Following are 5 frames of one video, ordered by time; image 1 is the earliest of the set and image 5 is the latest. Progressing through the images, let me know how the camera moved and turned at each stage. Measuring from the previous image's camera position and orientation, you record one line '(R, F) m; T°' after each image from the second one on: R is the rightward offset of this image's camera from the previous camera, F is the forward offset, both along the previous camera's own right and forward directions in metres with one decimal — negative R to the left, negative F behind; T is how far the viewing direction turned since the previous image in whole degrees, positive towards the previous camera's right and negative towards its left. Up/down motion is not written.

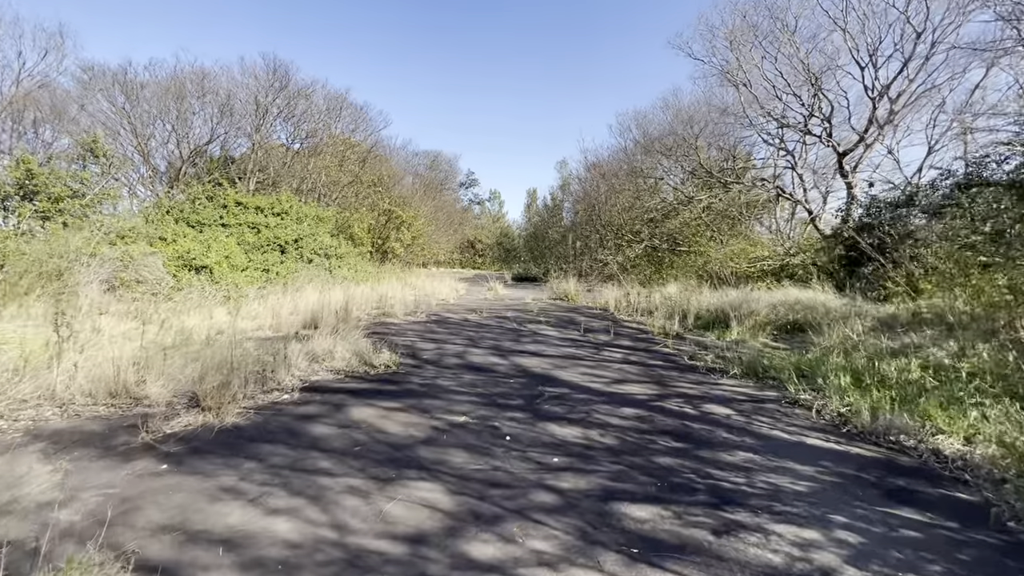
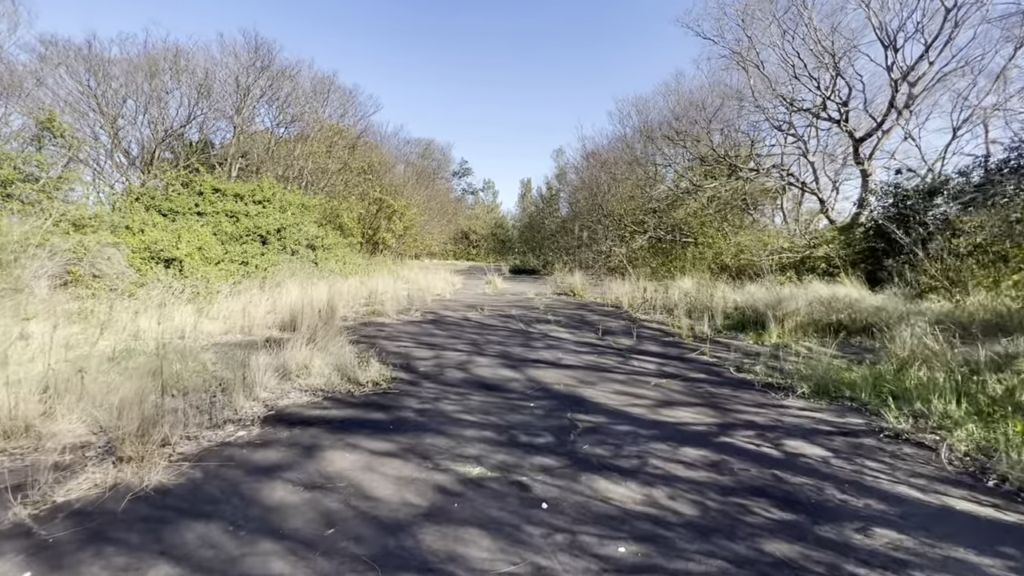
(-0.2, +0.9) m; +1°
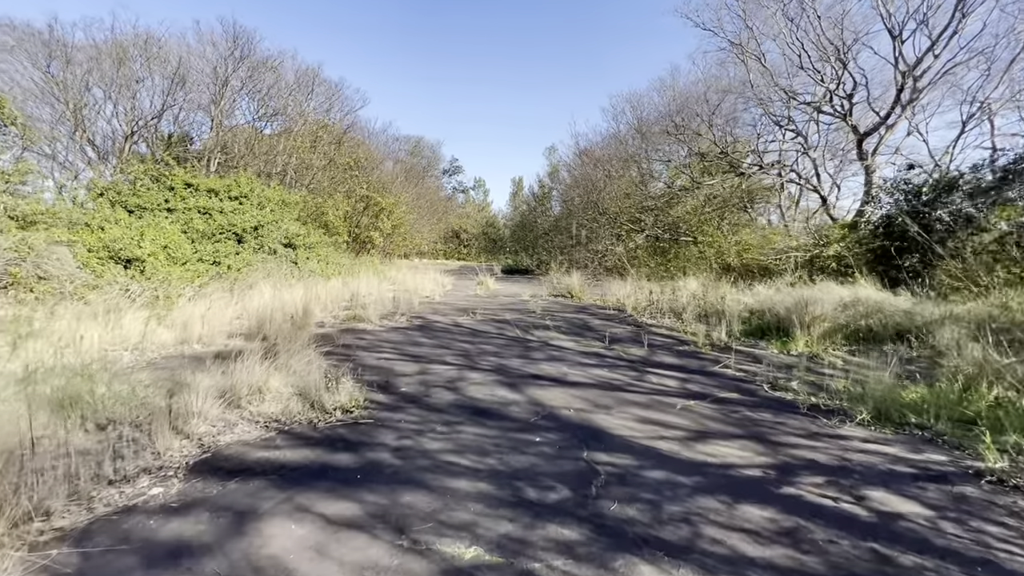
(-0.1, +0.7) m; +1°
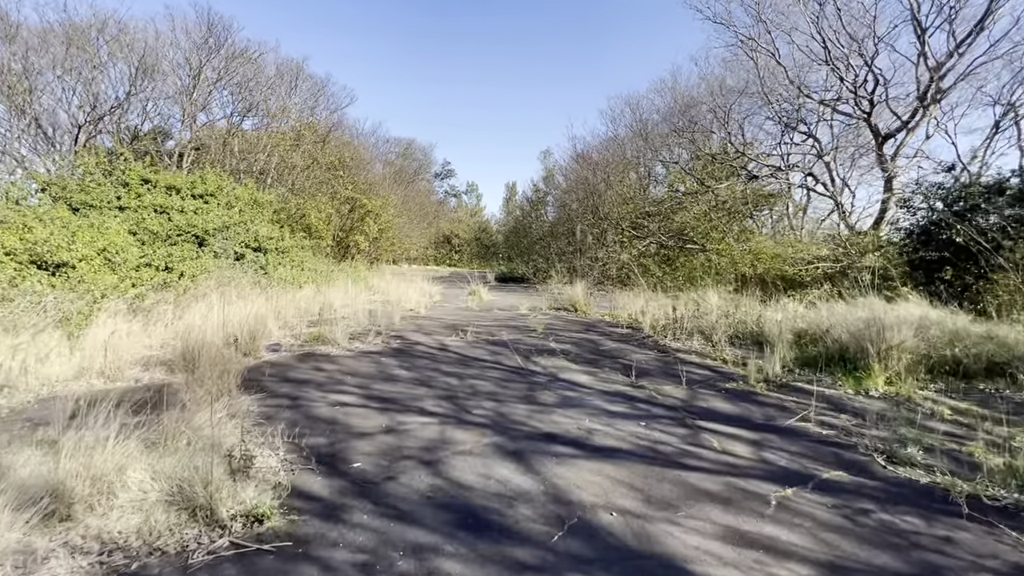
(-0.1, +1.3) m; +1°
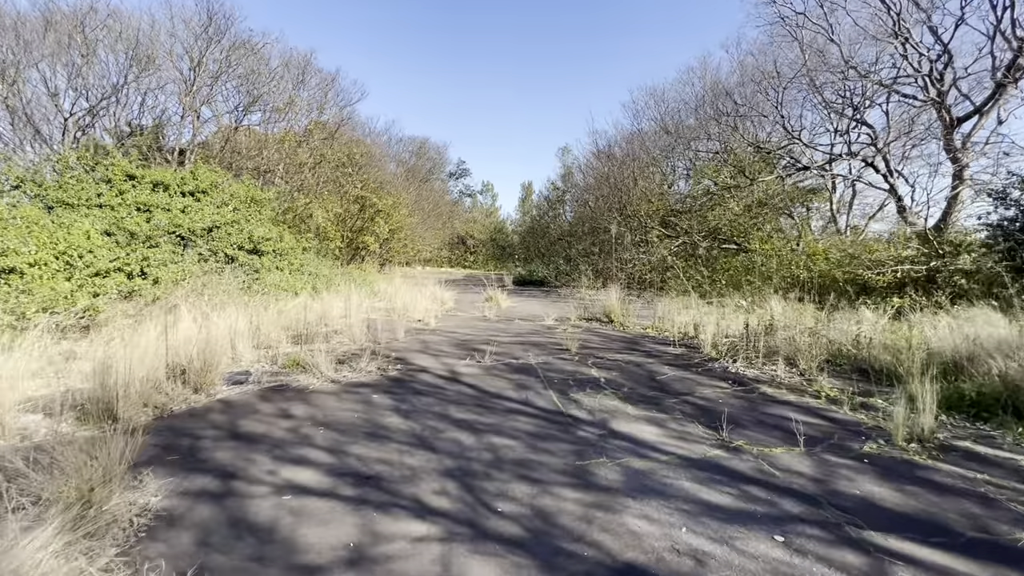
(-0.2, +1.3) m; -2°
